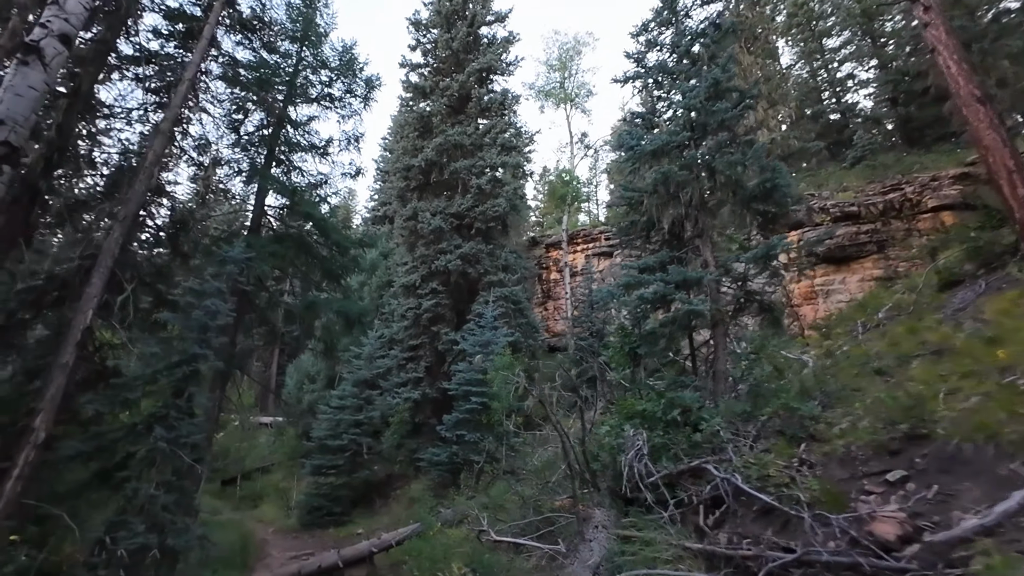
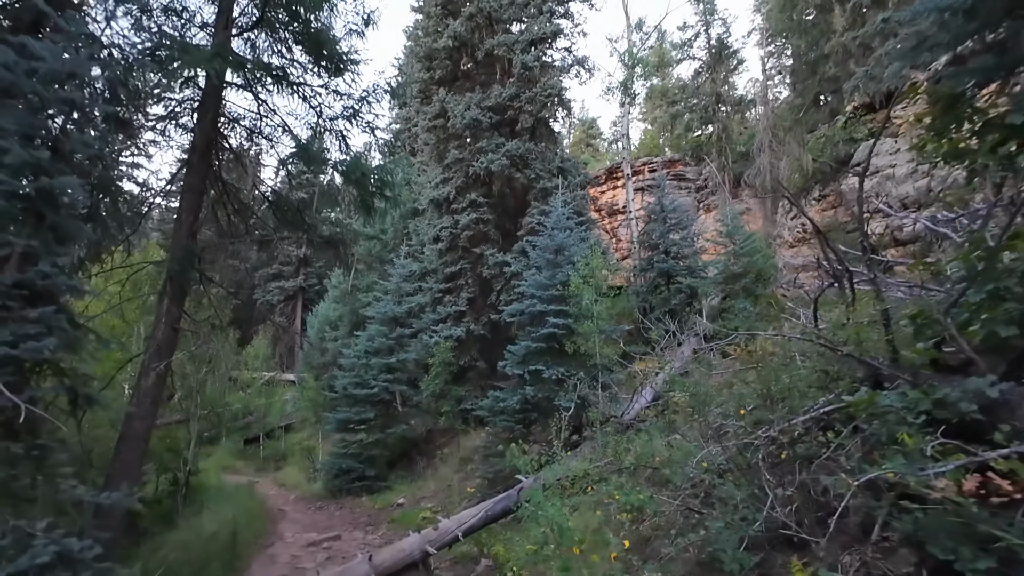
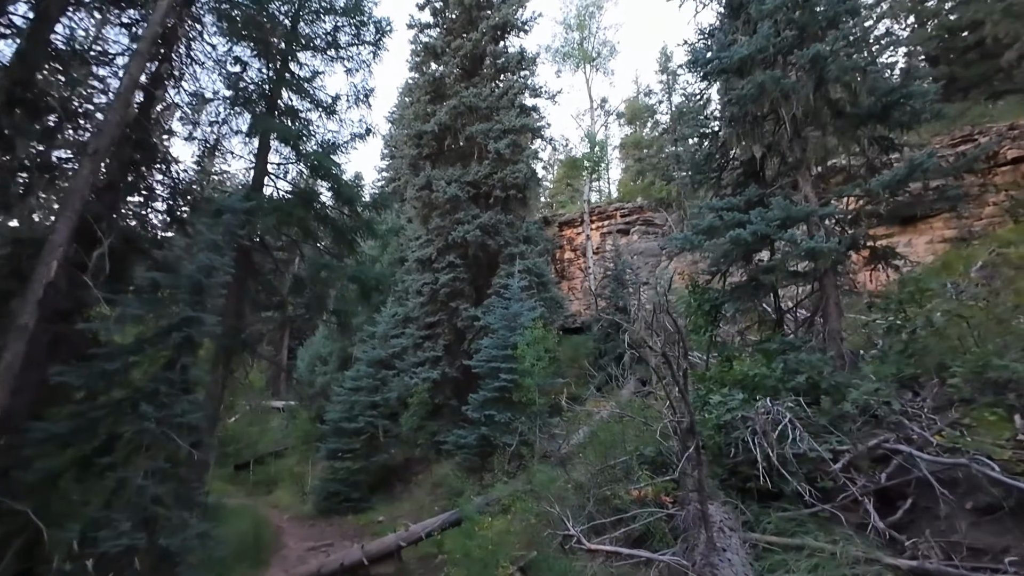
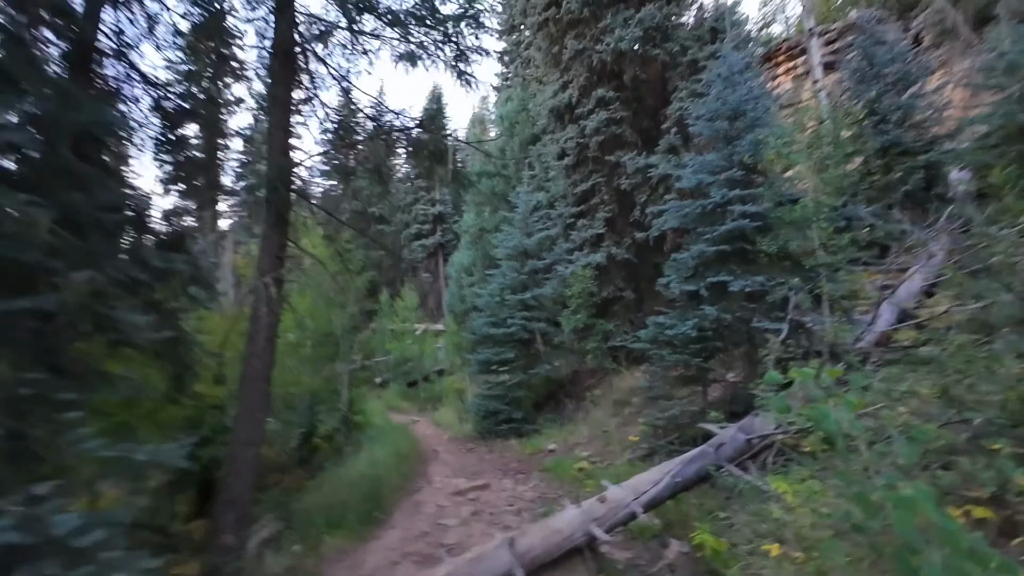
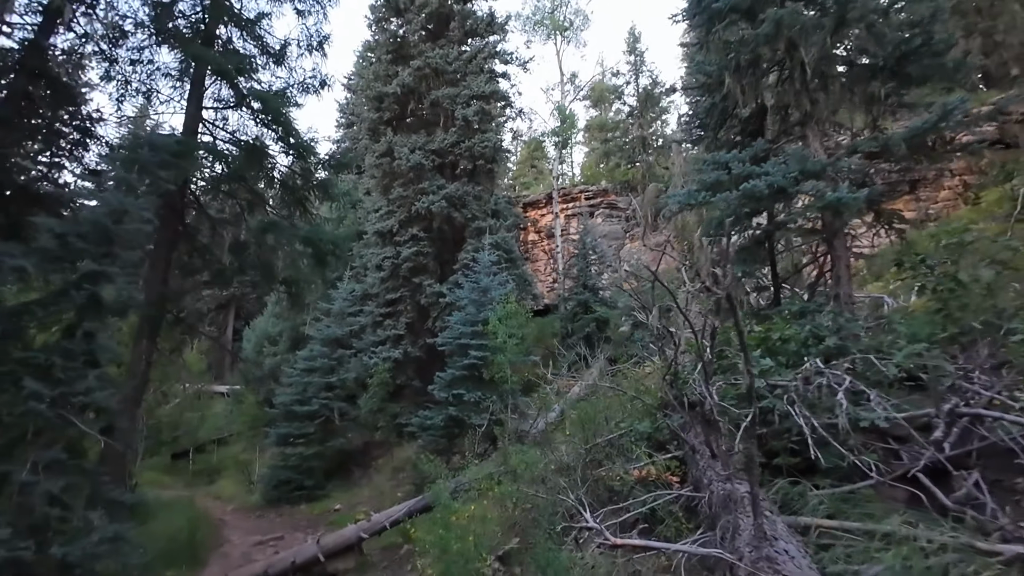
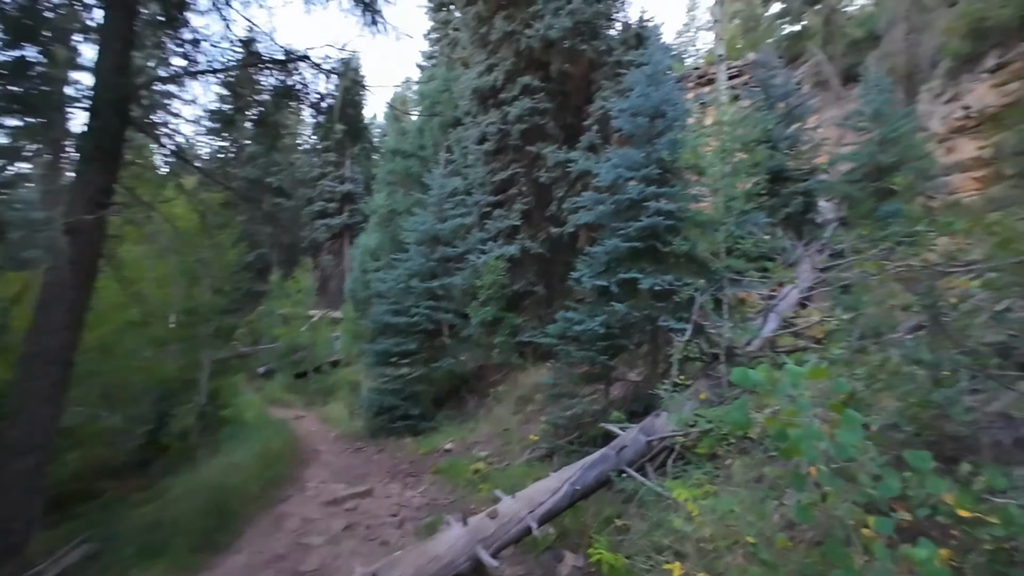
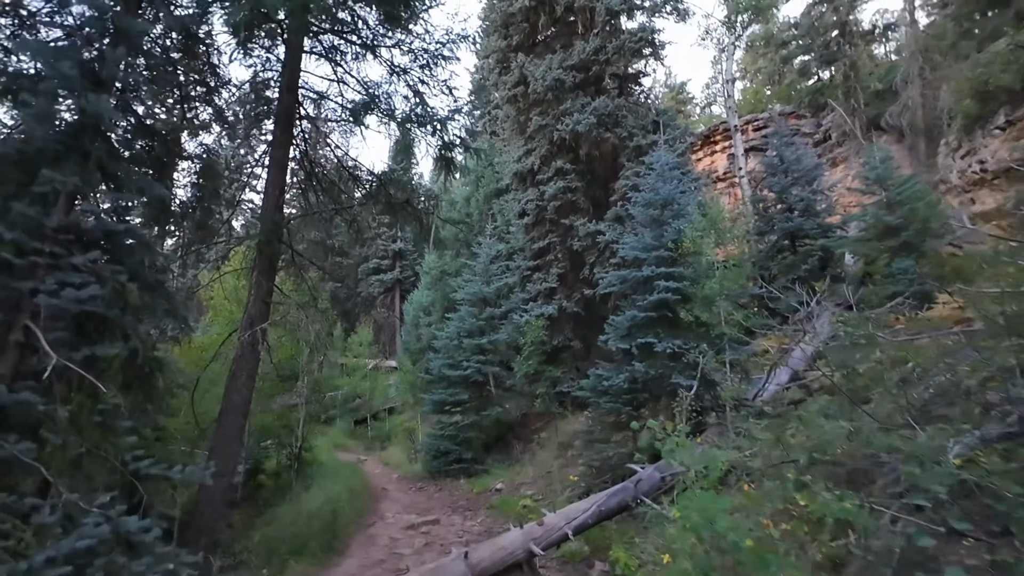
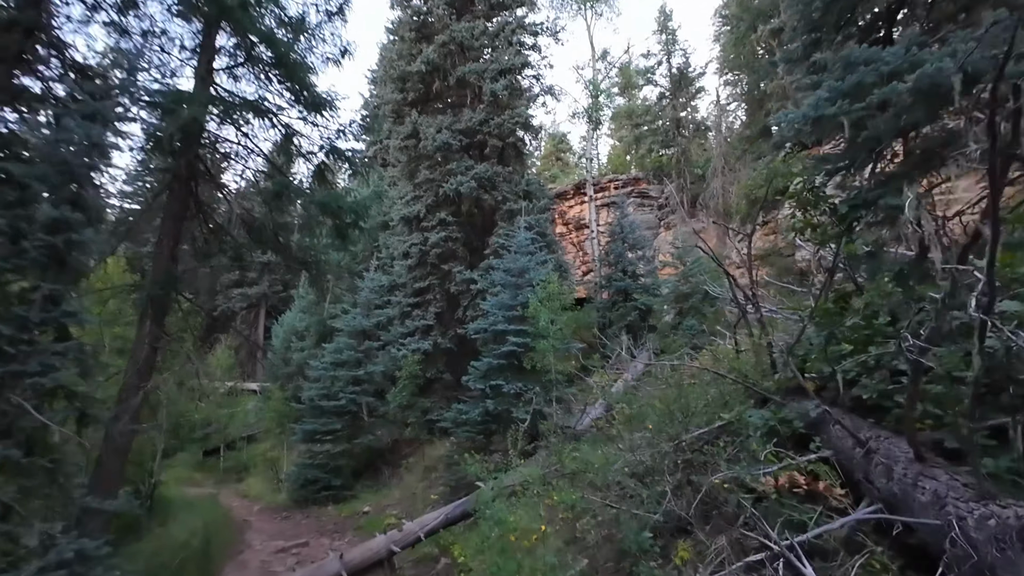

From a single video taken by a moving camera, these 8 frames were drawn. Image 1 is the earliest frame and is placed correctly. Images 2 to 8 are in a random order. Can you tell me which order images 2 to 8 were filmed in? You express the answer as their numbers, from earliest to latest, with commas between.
3, 5, 8, 2, 7, 4, 6
